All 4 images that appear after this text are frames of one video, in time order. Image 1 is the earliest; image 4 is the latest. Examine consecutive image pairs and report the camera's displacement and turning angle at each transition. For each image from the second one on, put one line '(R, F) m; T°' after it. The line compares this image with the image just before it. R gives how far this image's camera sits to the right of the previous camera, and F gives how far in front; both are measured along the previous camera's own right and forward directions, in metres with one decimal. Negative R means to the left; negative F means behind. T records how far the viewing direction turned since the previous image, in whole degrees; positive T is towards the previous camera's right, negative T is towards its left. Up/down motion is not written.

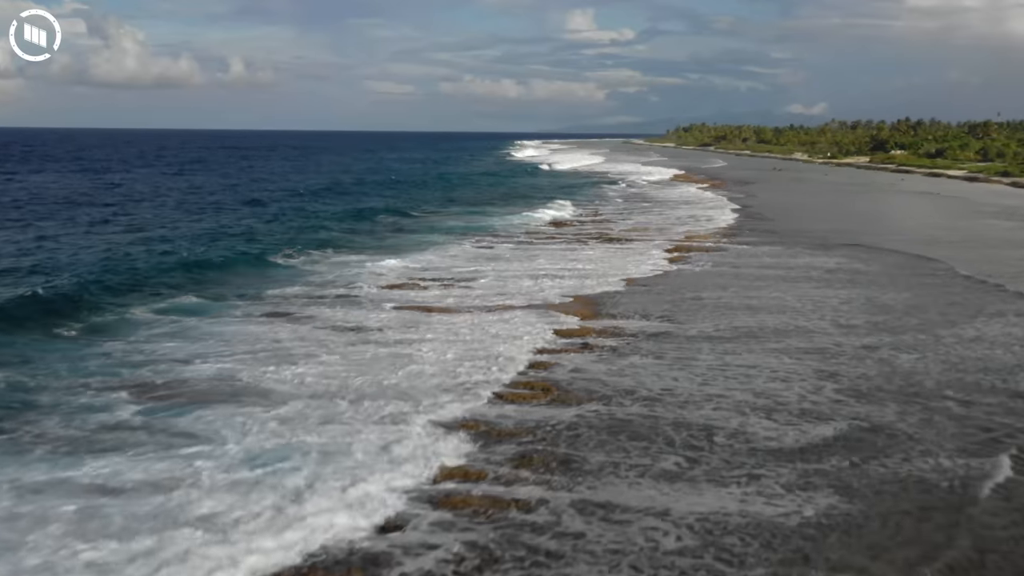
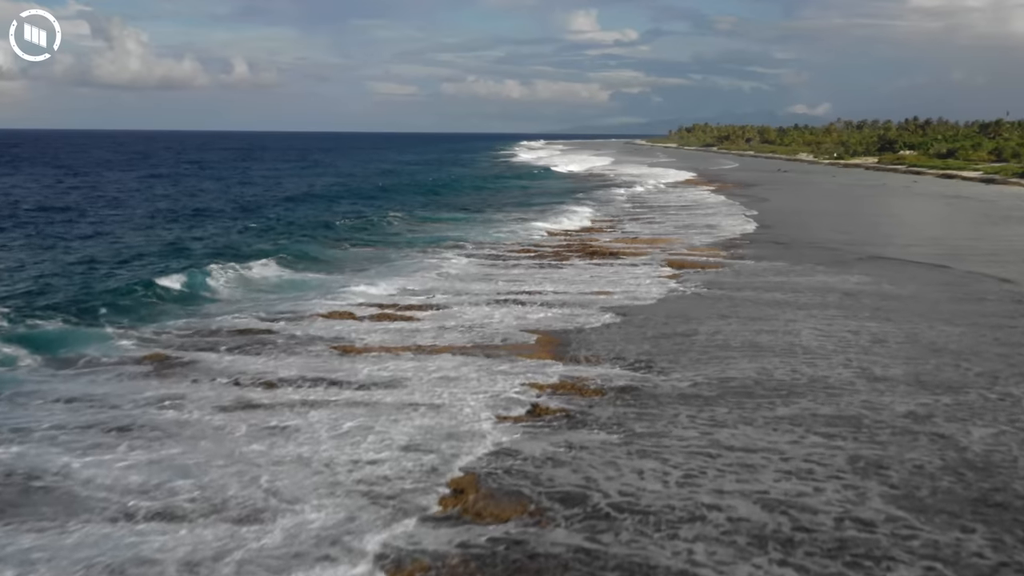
(+1.0, +4.3) m; 0°
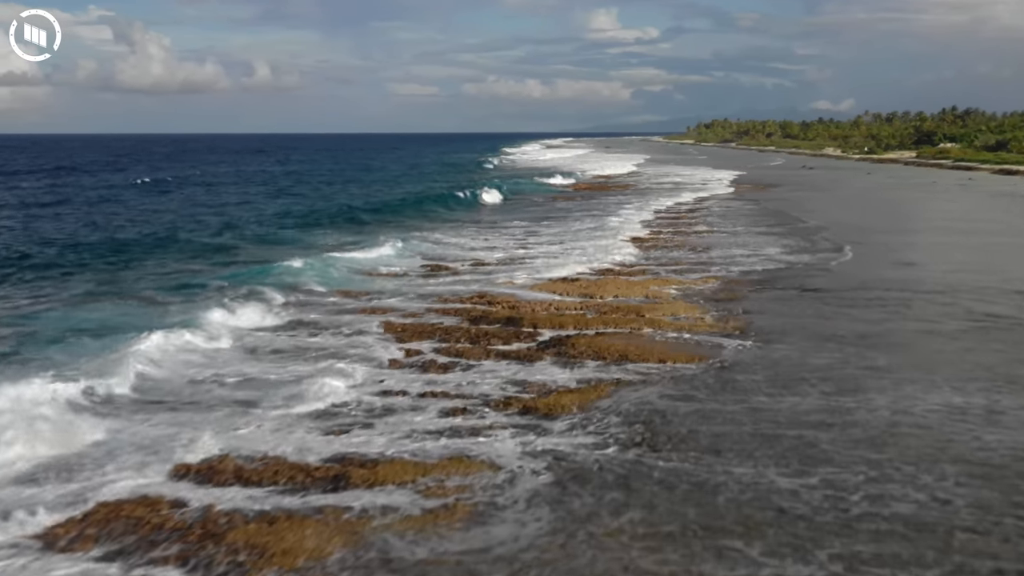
(+3.1, +12.2) m; -1°
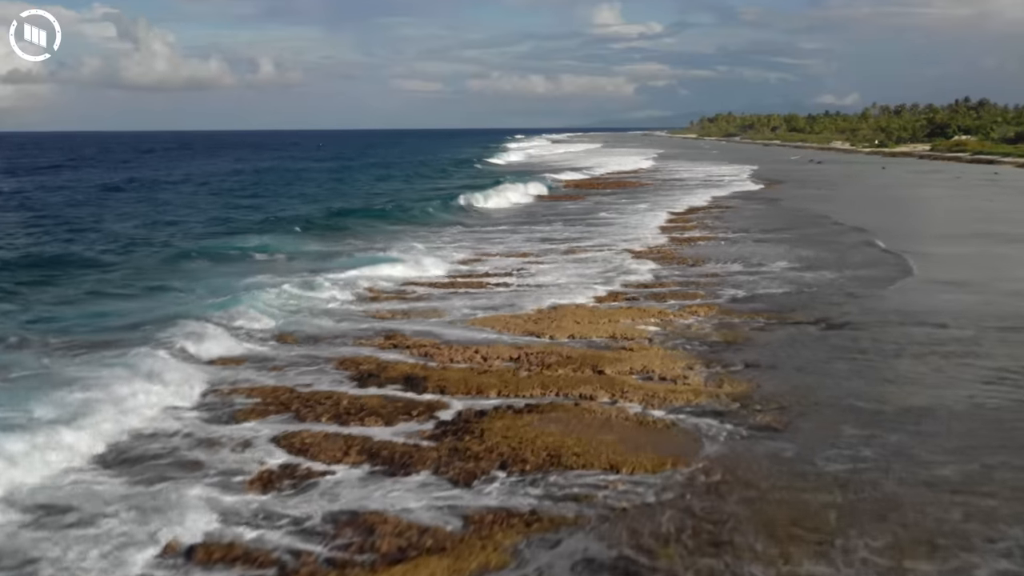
(+1.1, +4.6) m; 0°
